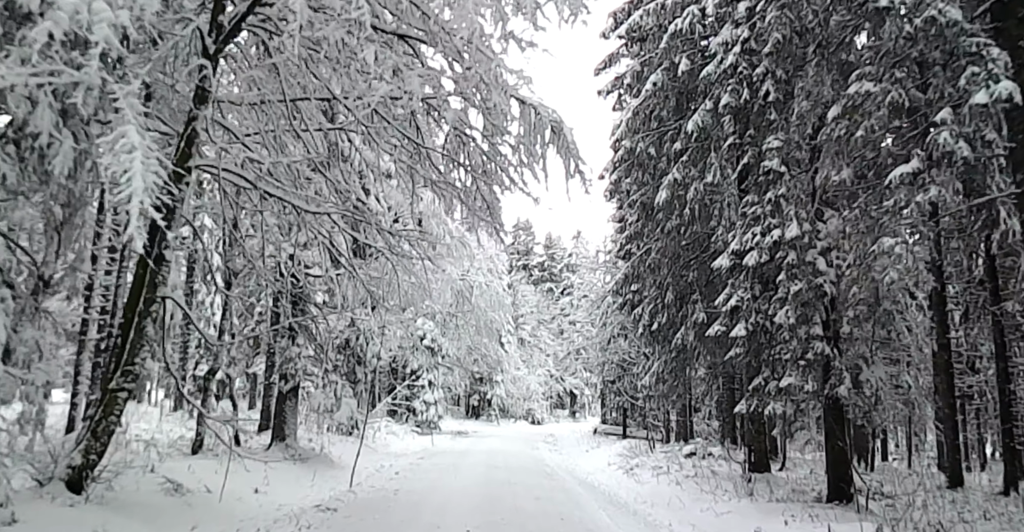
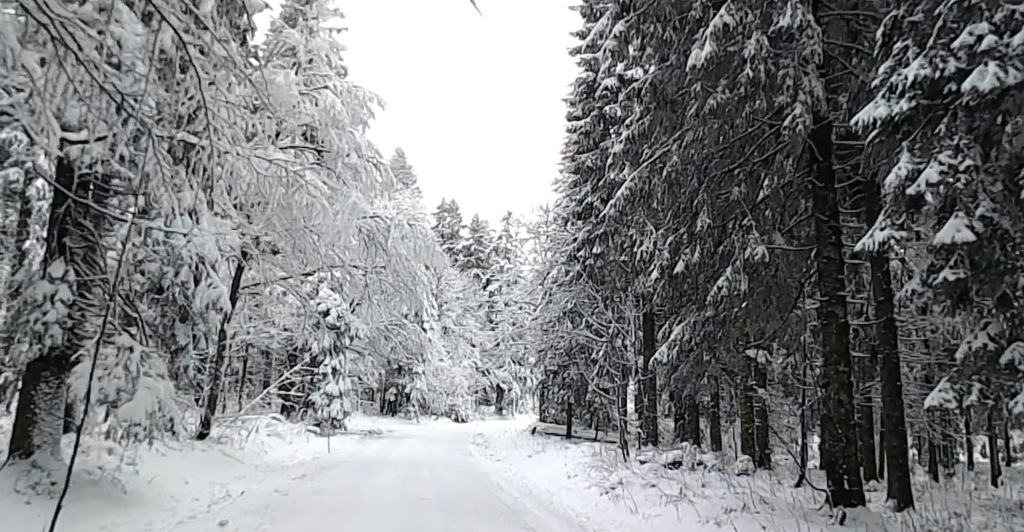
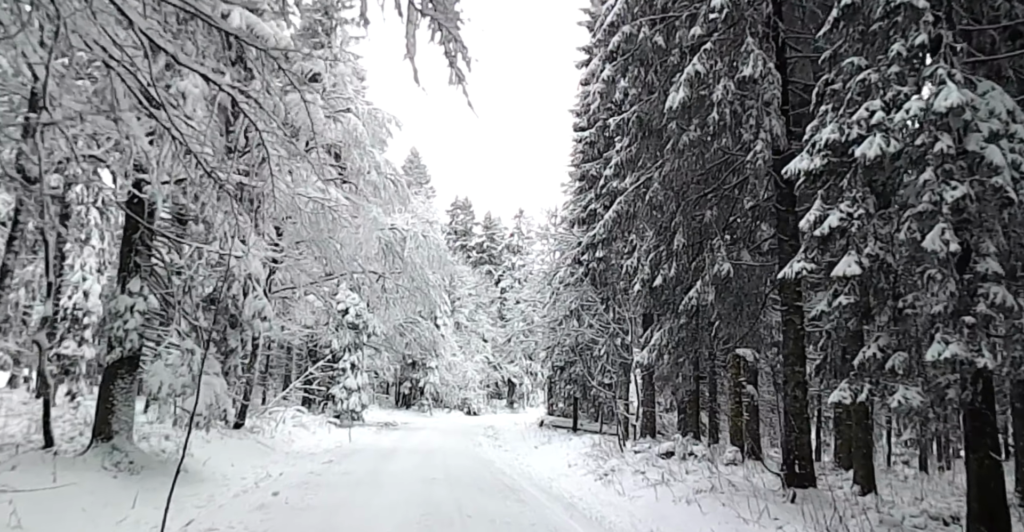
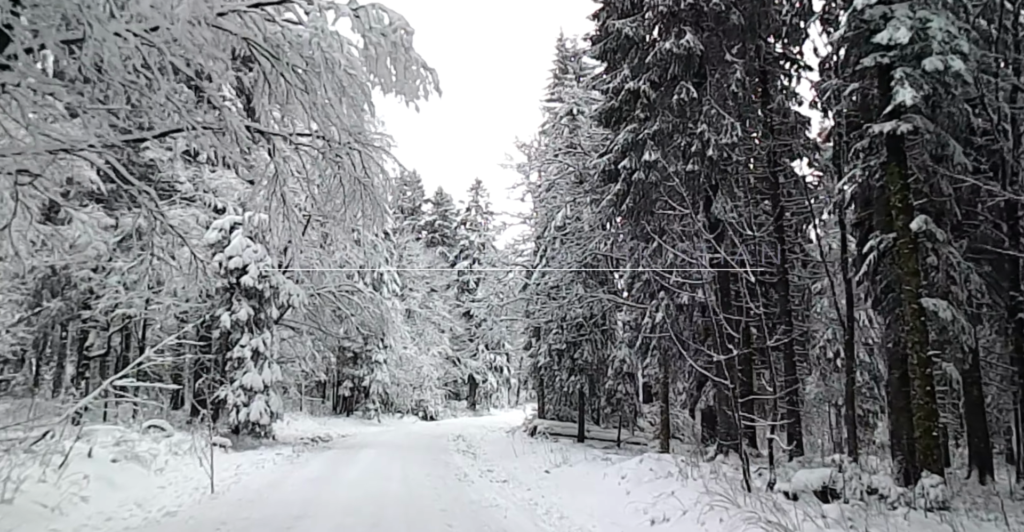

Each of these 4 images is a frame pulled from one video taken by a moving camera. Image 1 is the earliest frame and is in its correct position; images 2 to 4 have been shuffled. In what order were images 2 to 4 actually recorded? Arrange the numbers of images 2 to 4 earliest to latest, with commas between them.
3, 2, 4
